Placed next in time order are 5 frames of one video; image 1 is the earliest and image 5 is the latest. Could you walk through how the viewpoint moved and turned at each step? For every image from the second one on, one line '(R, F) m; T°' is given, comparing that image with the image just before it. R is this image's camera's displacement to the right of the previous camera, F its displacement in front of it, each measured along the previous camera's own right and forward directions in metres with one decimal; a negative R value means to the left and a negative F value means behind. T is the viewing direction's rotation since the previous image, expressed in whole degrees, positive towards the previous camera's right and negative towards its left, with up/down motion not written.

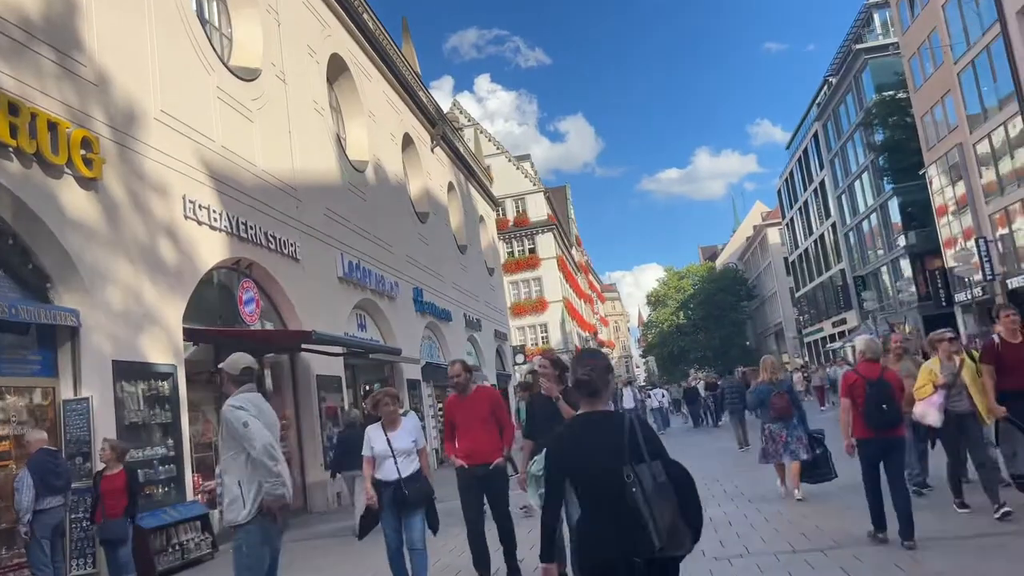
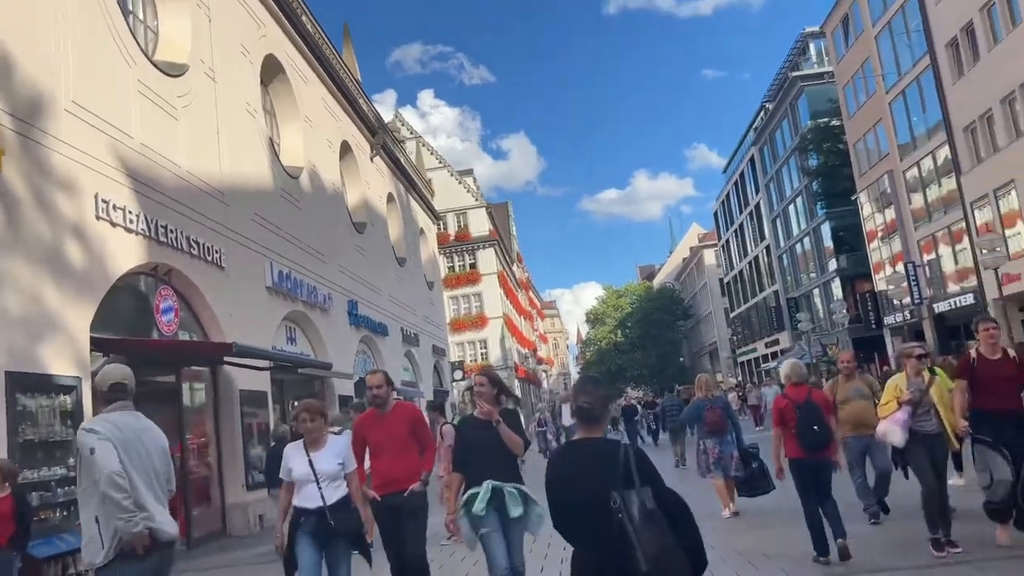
(0.0, +0.5) m; +4°
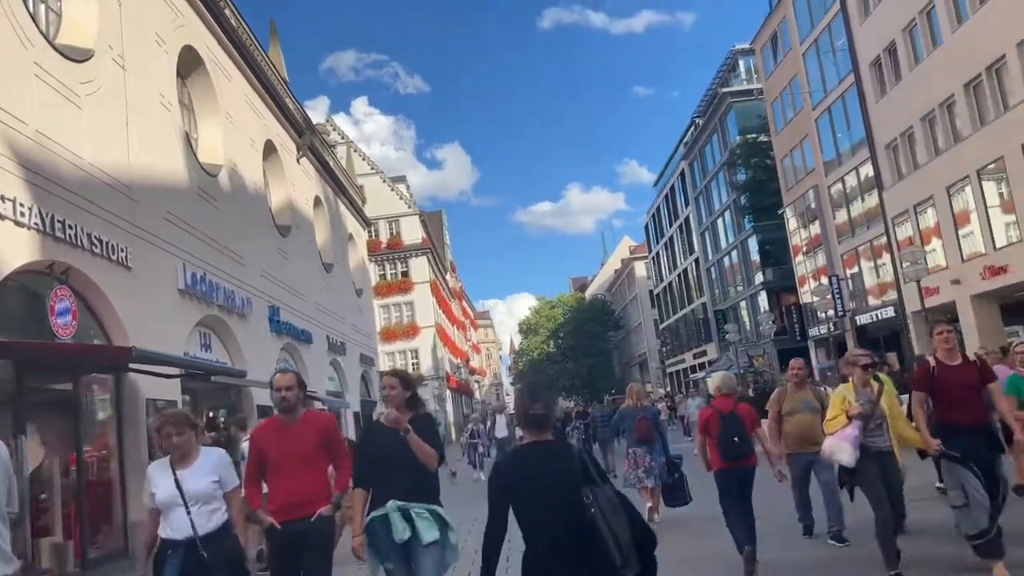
(+0.1, +0.5) m; +5°
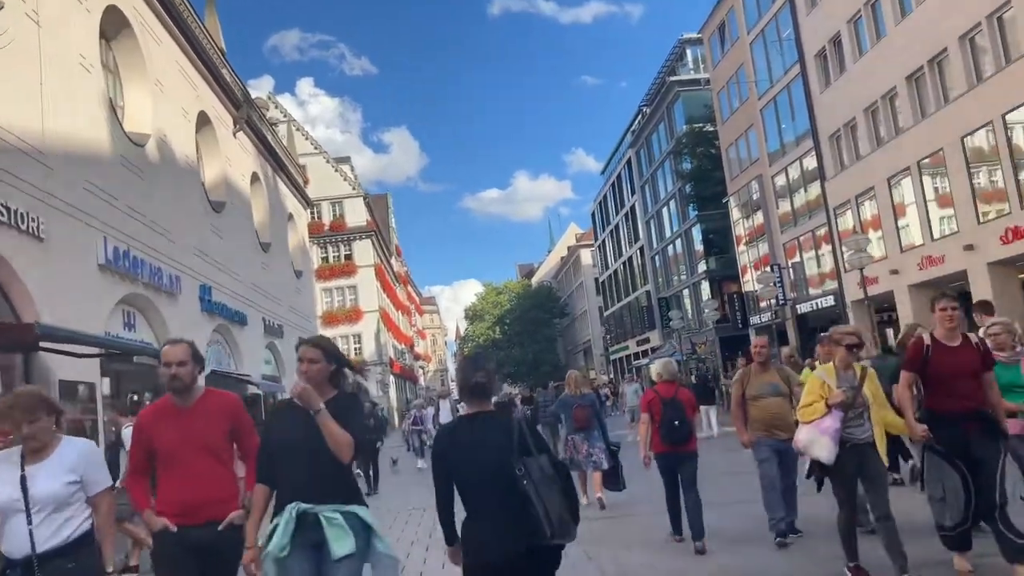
(+0.1, +0.4) m; +4°
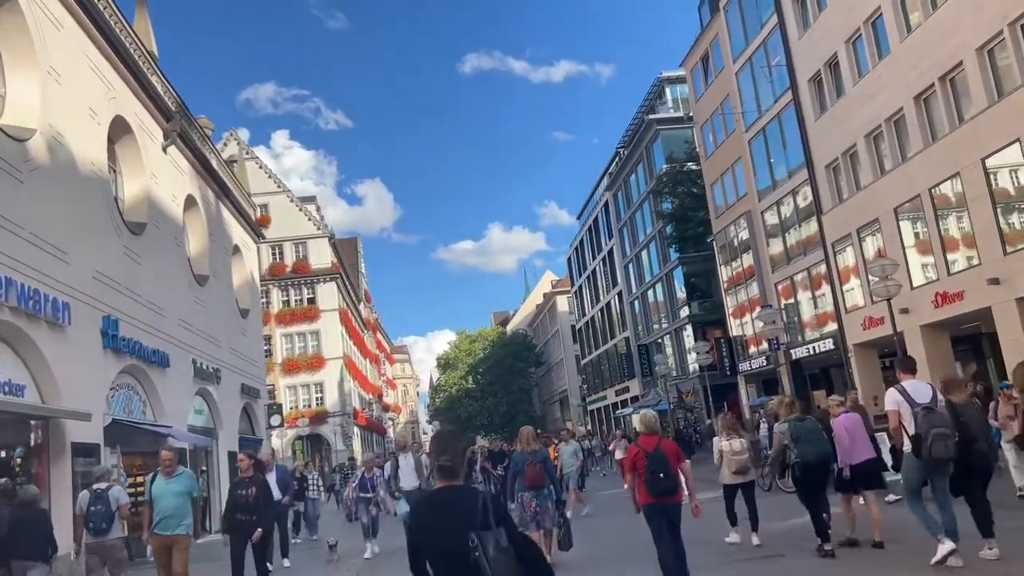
(+0.1, +2.9) m; +2°
